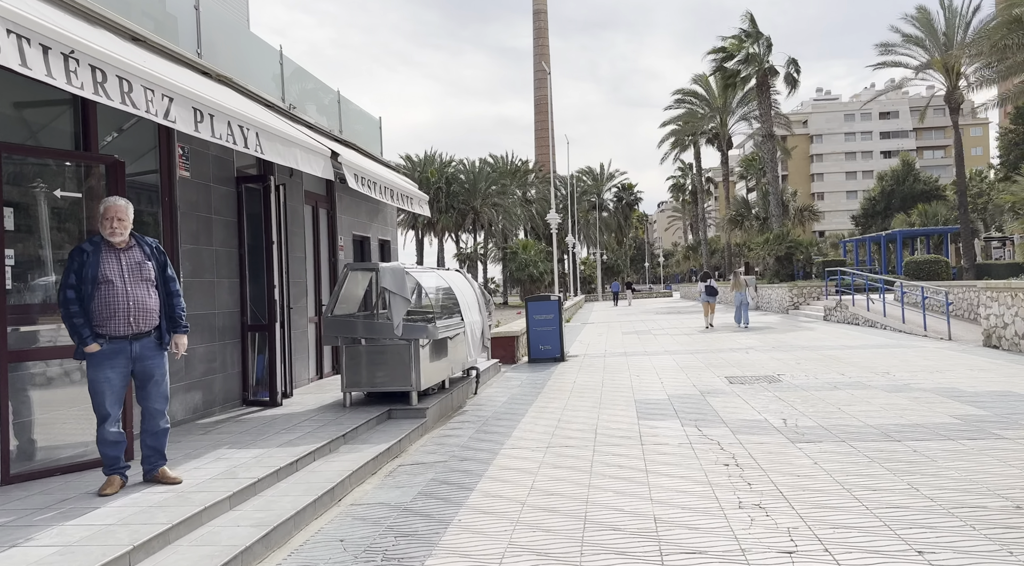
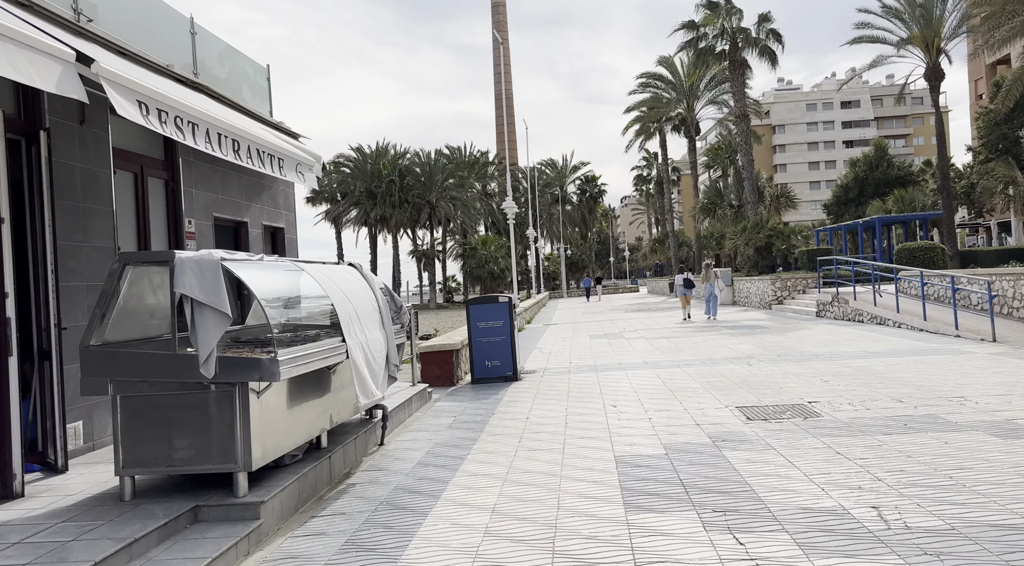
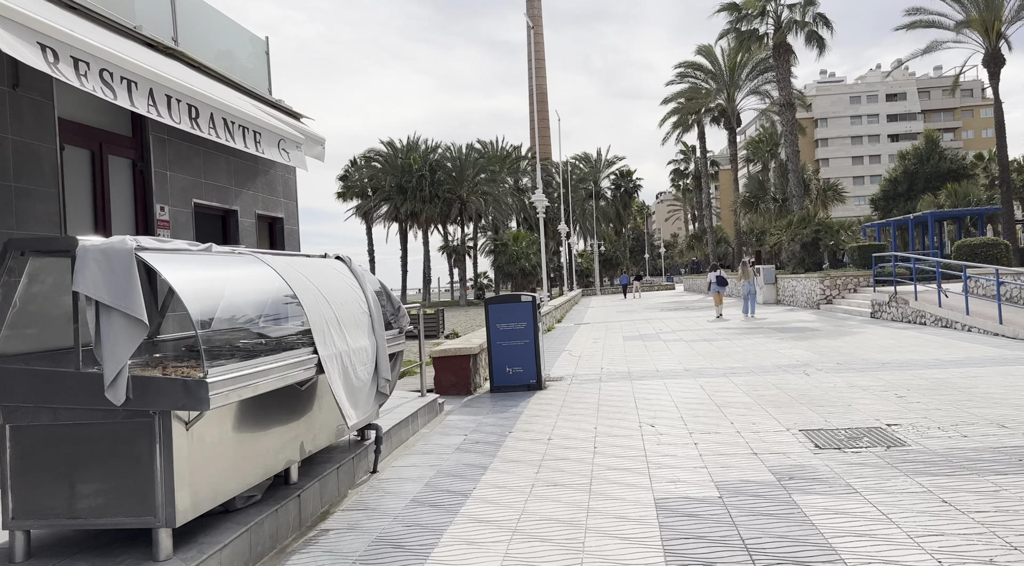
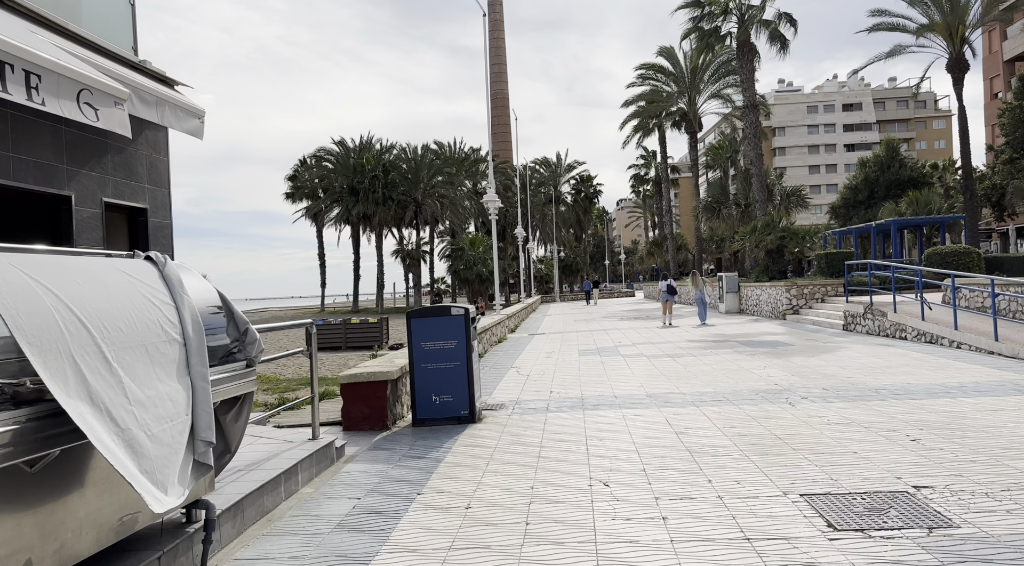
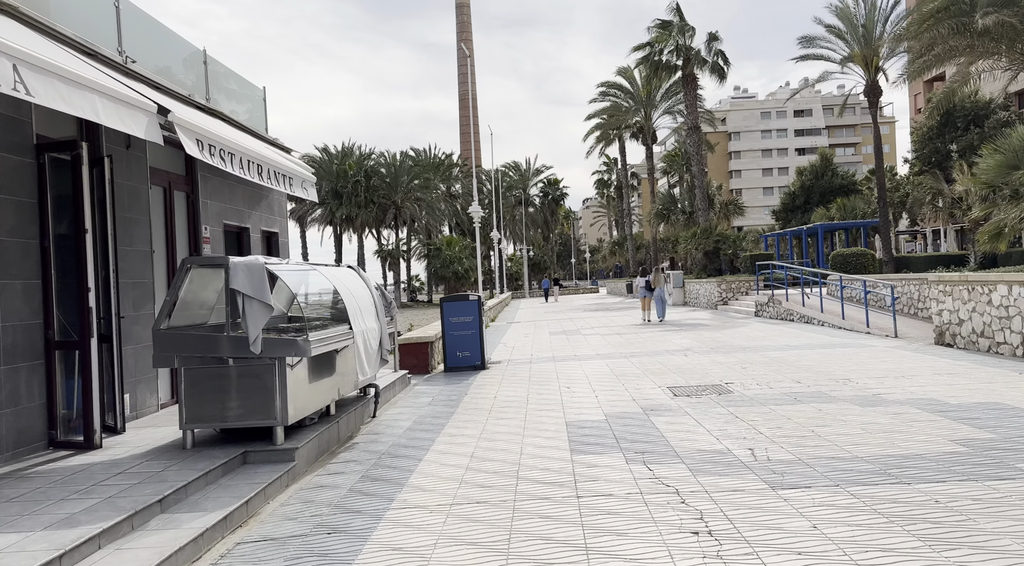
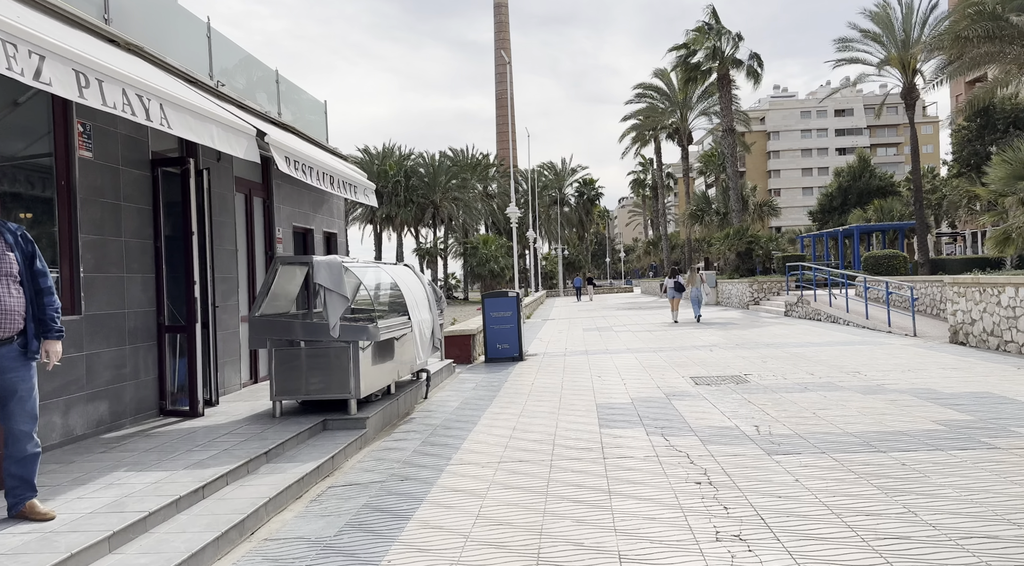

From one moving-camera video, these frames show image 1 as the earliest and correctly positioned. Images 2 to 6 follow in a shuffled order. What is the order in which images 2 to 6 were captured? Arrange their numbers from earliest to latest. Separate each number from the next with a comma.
6, 5, 2, 3, 4
